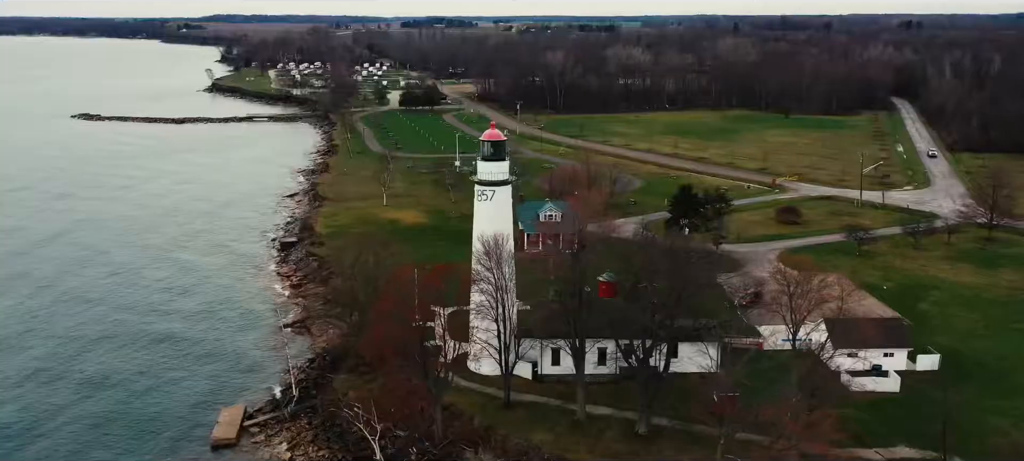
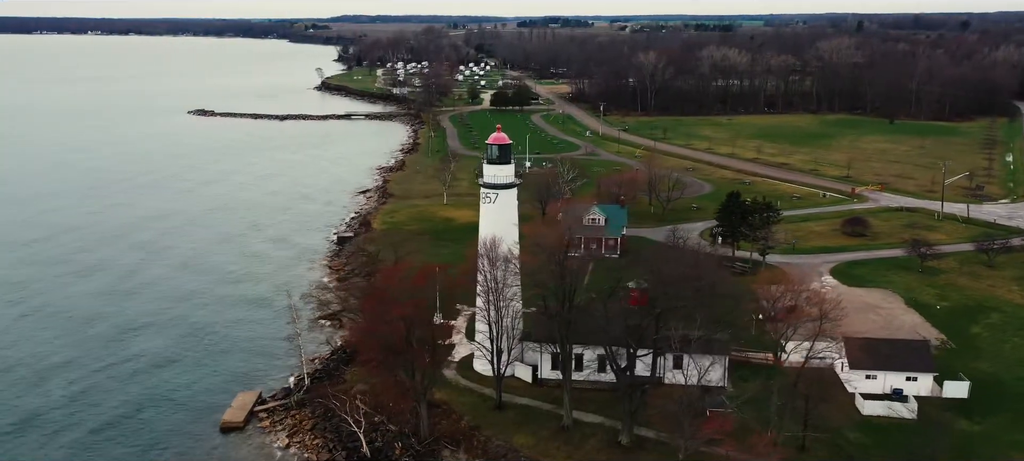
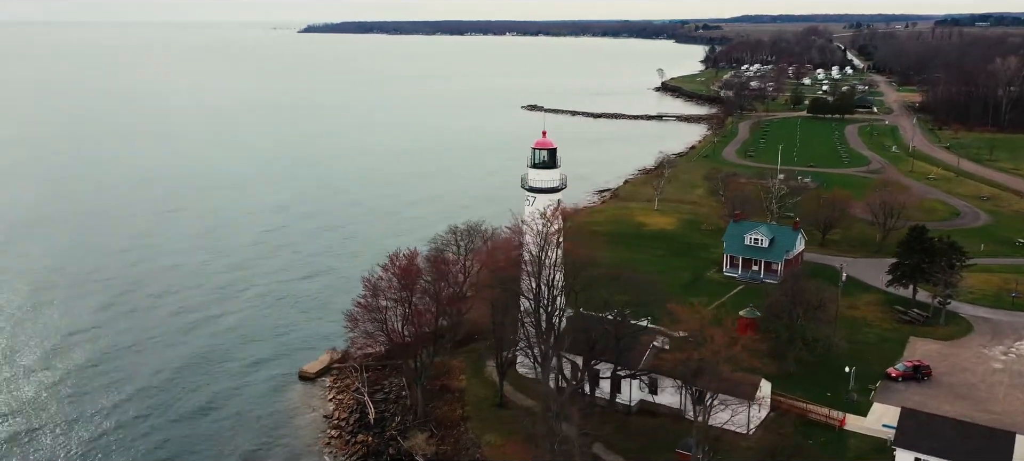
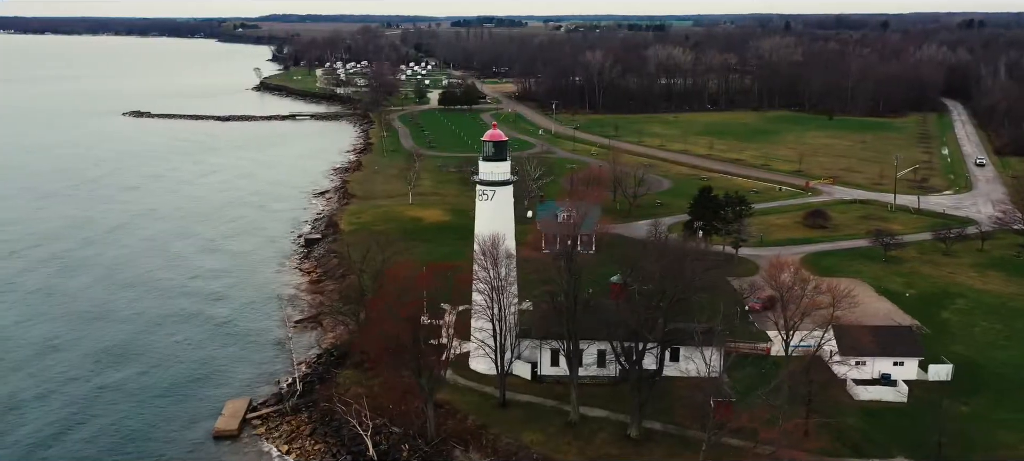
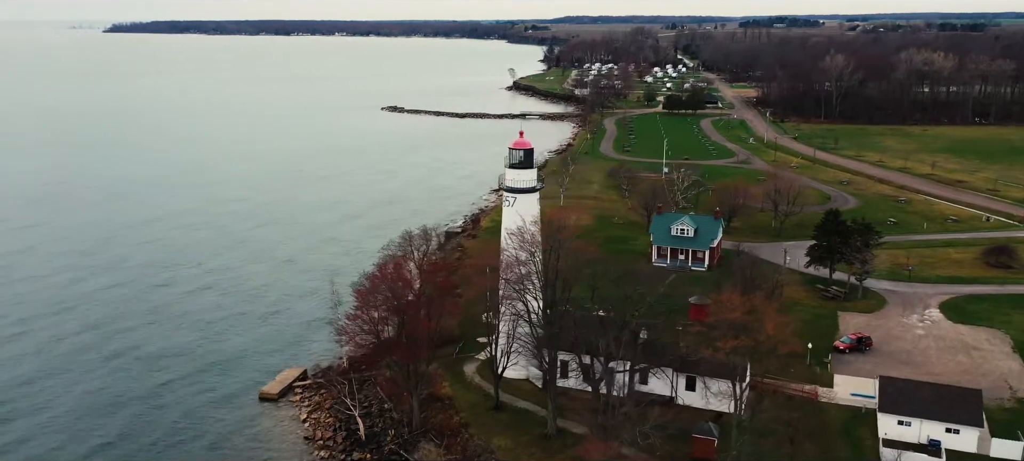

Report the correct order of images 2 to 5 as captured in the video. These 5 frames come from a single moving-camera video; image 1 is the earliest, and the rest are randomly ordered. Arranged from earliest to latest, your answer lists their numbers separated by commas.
4, 2, 5, 3
